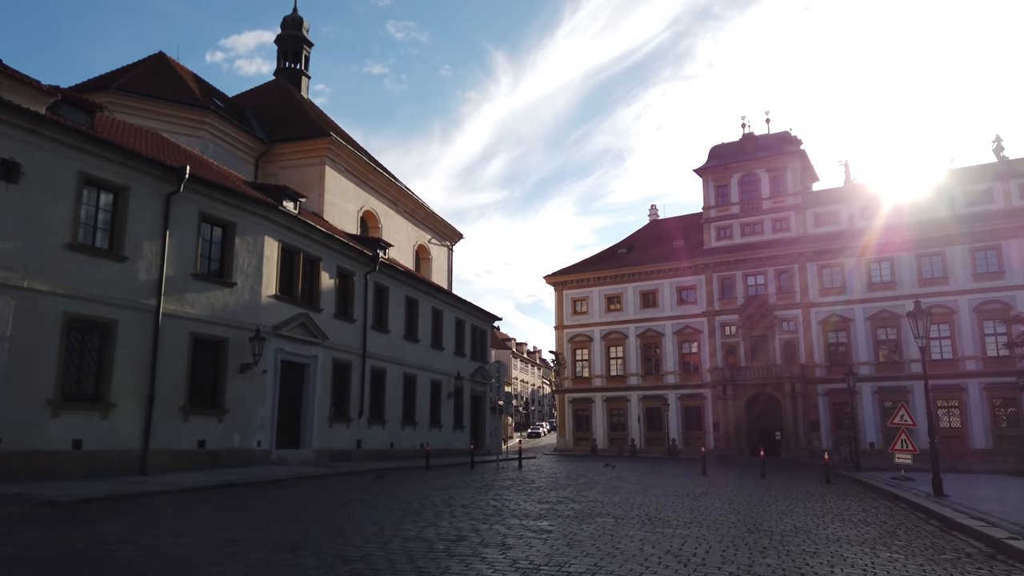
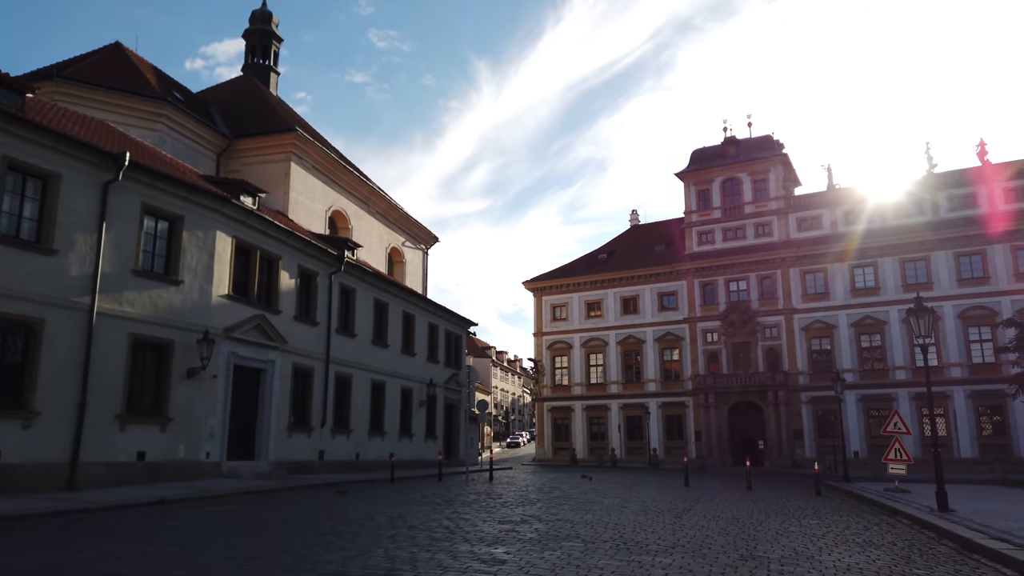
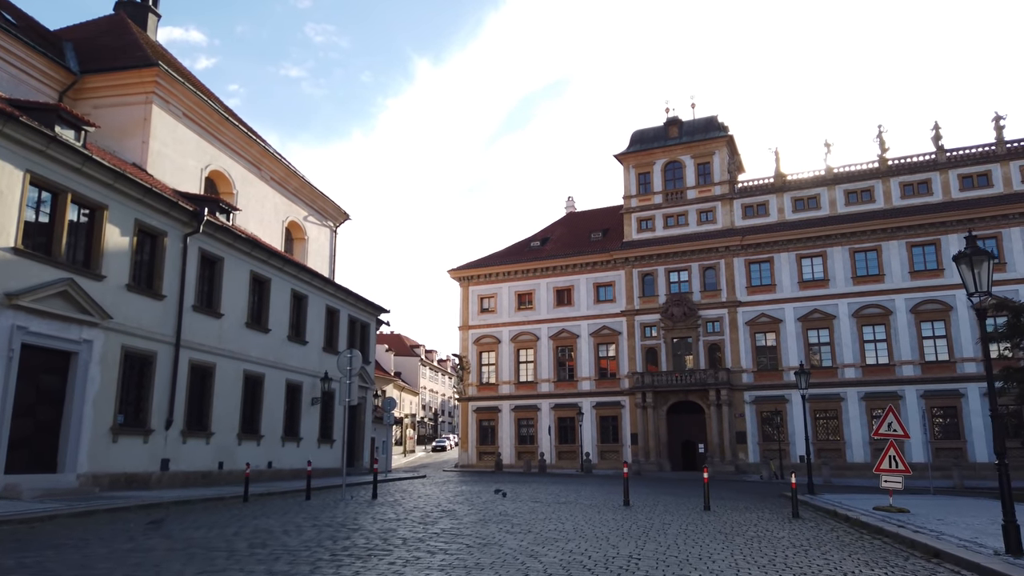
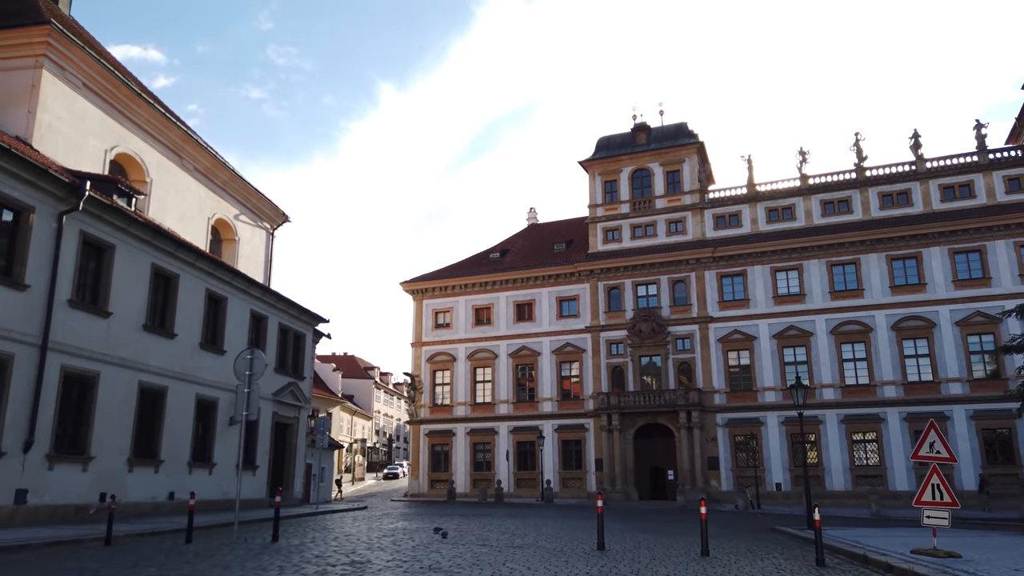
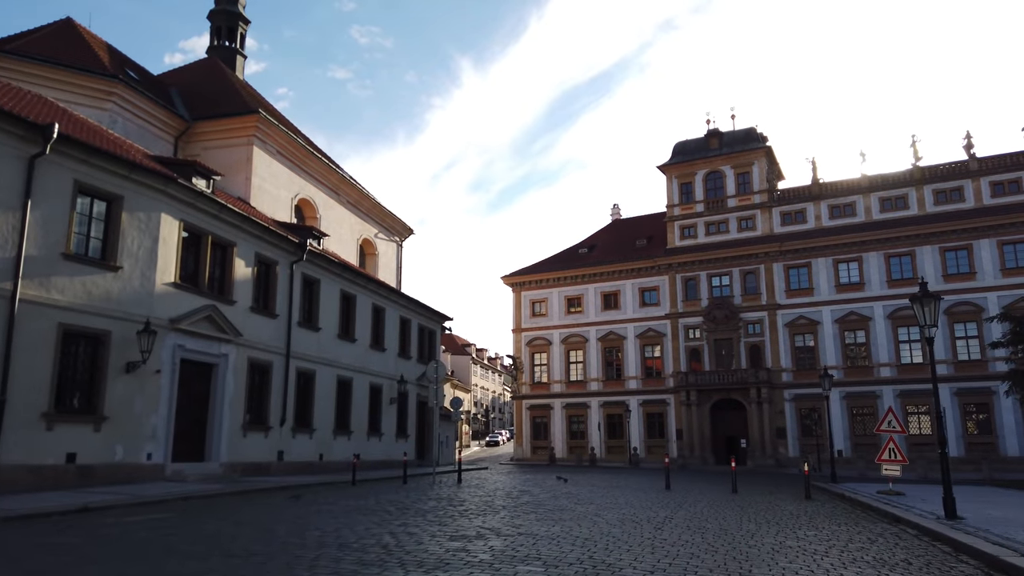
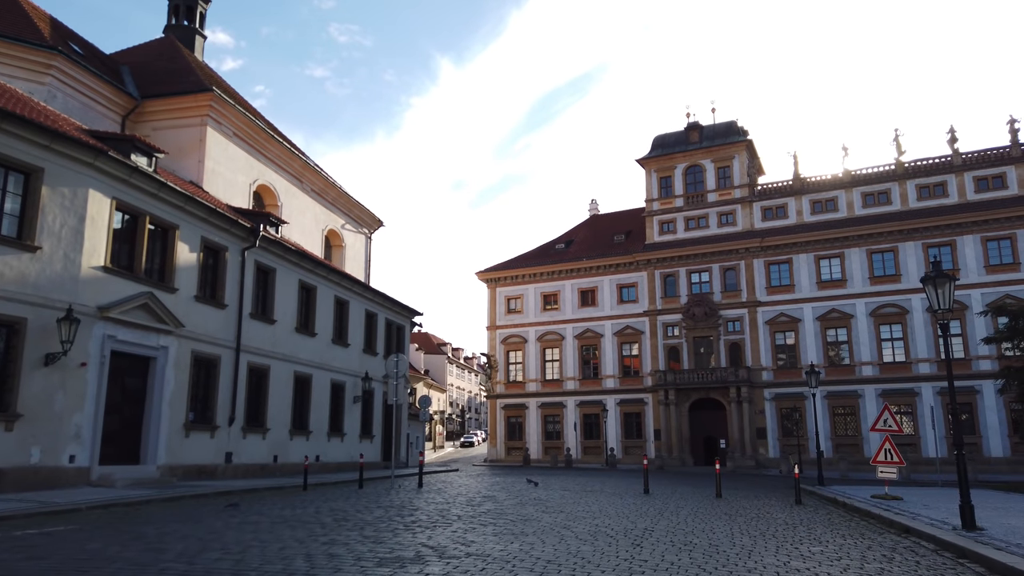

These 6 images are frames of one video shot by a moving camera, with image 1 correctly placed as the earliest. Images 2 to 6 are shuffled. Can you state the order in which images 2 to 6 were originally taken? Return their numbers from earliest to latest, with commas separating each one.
2, 5, 6, 3, 4
